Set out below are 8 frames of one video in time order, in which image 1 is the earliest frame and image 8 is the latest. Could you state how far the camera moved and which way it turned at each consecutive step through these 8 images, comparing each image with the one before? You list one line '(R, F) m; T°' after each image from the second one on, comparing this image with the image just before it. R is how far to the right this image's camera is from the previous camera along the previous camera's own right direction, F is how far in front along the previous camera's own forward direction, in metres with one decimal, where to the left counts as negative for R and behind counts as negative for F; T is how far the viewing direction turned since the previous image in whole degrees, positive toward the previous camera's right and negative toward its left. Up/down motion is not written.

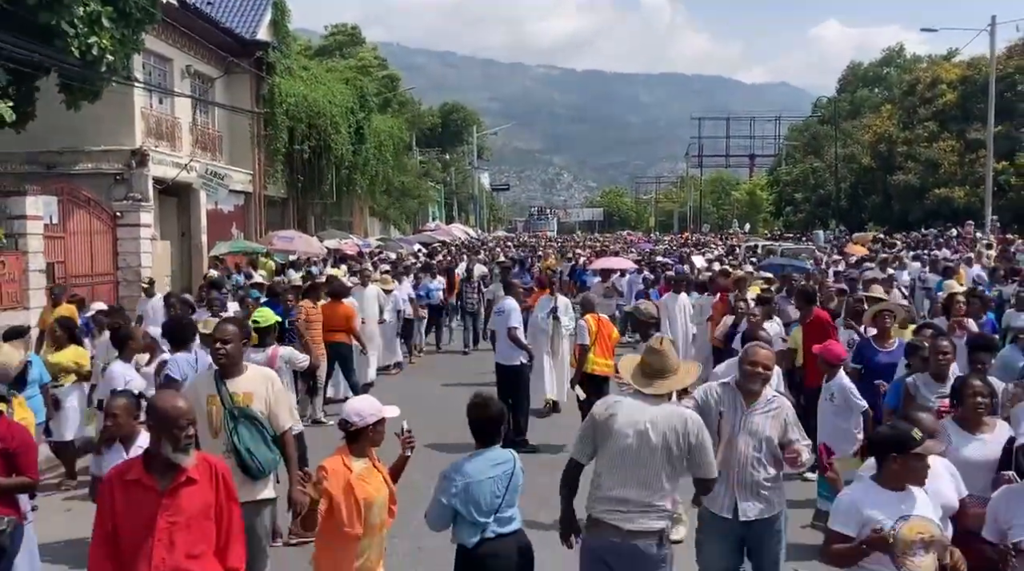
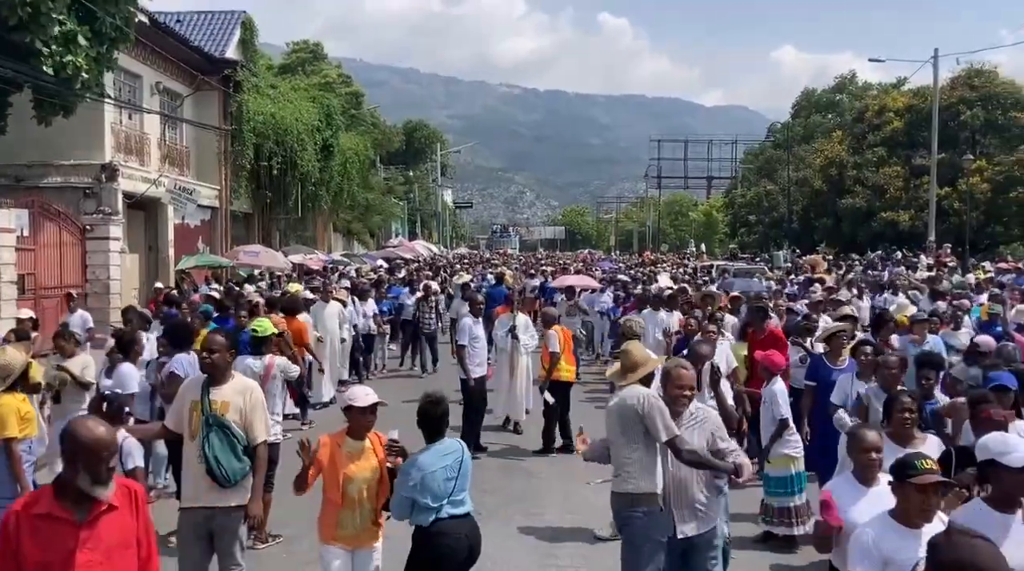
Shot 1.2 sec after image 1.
(0.0, -0.7) m; +2°
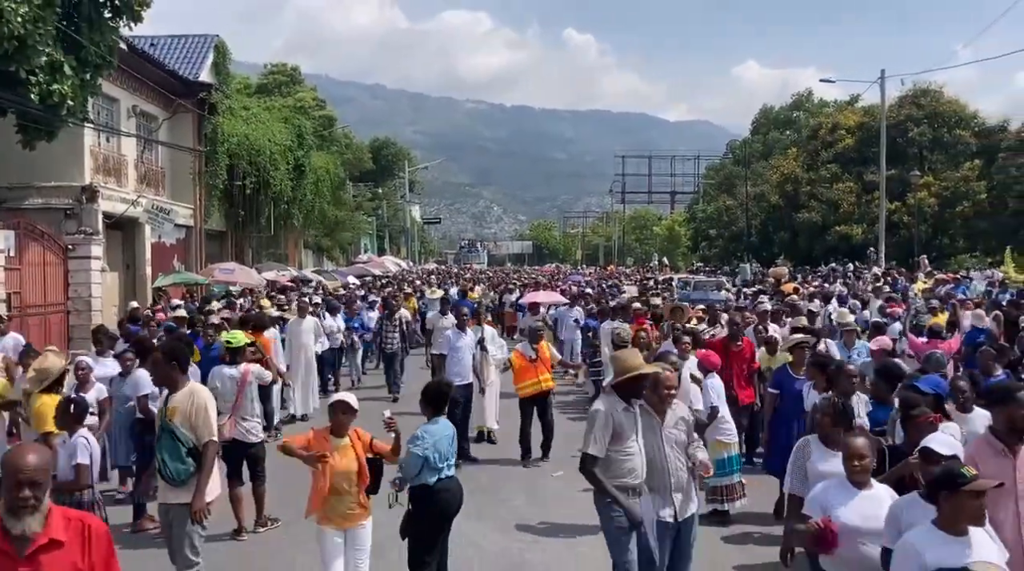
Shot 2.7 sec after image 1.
(0.0, -0.9) m; +2°
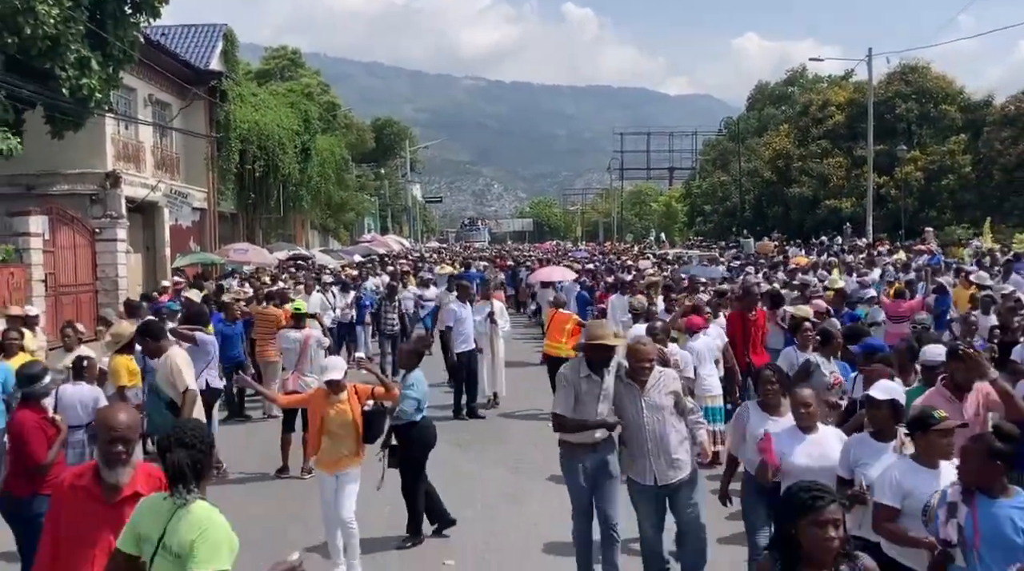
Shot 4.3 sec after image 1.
(0.0, -1.2) m; 0°
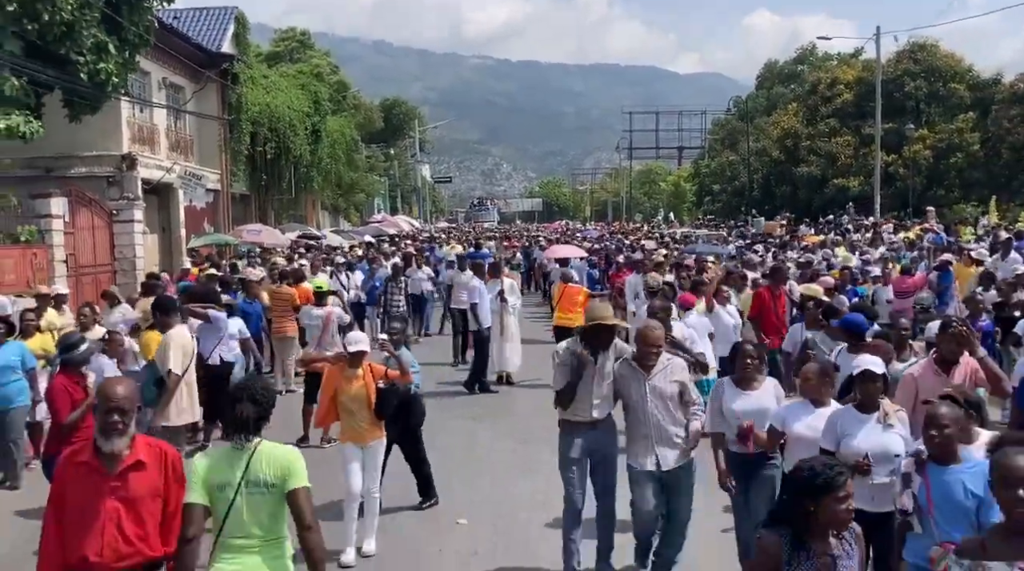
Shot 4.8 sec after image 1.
(0.0, -0.3) m; 0°
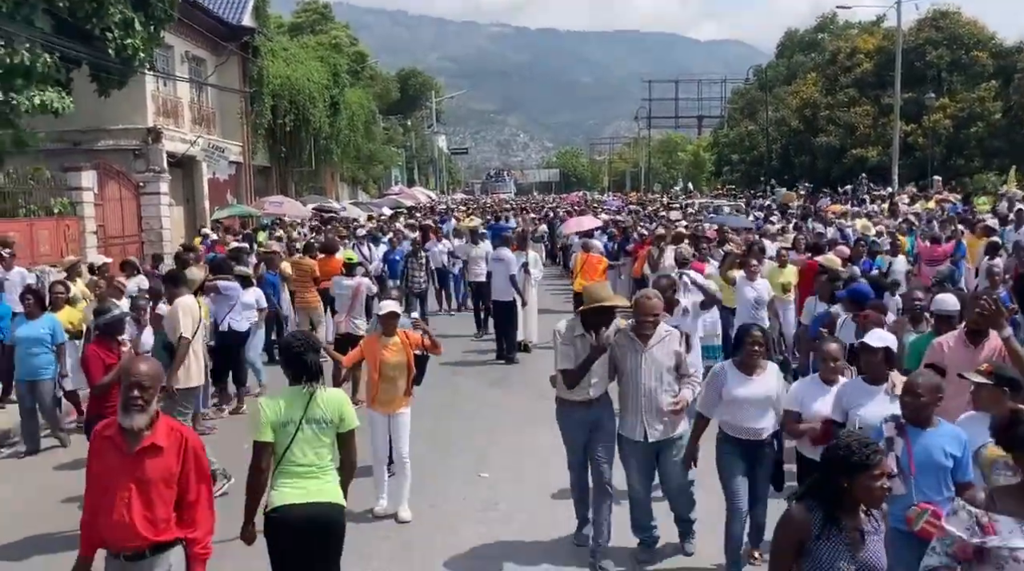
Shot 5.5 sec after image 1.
(-0.1, -0.2) m; -1°
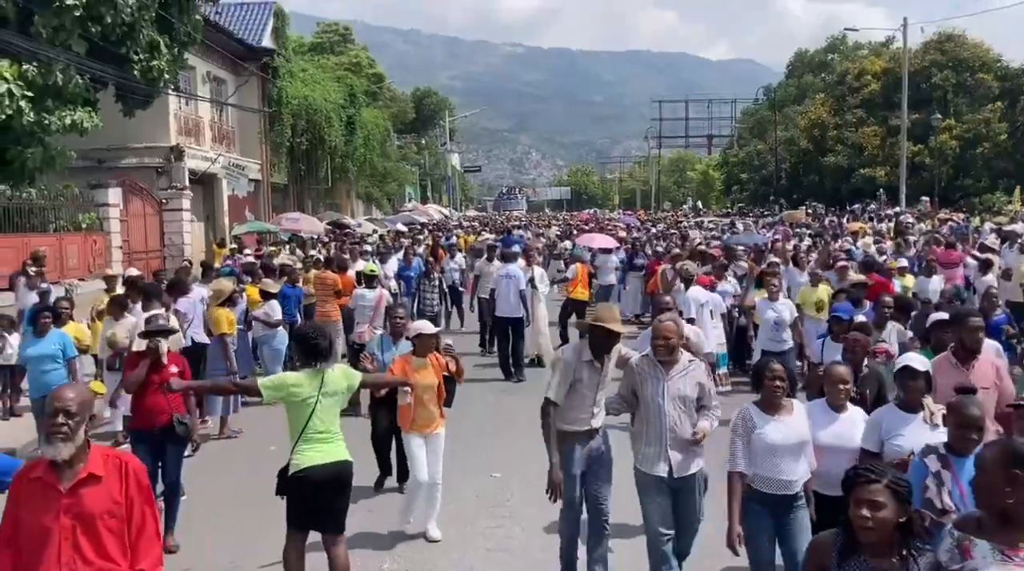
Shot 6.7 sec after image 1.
(0.0, -0.5) m; -1°
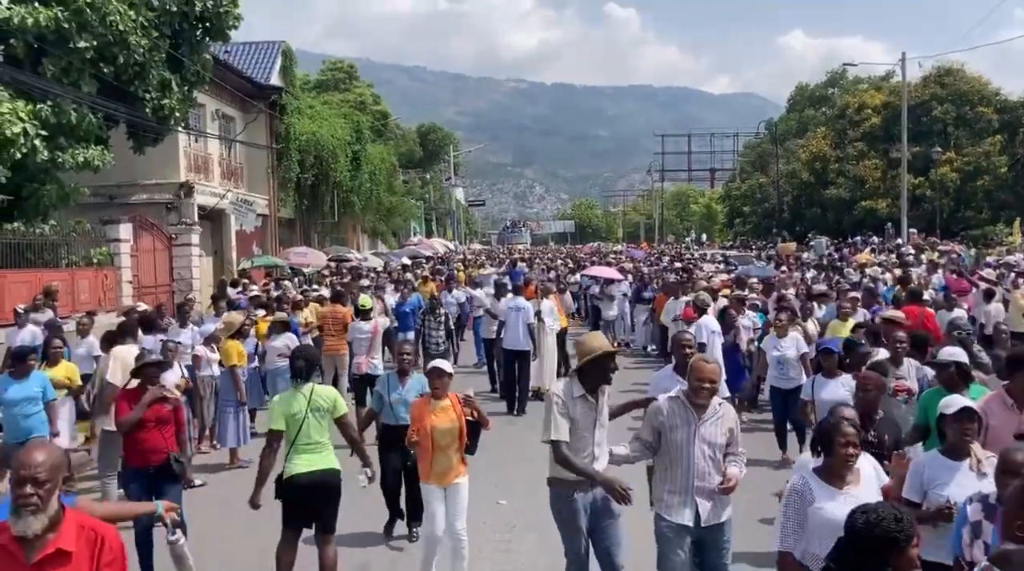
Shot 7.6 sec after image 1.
(0.0, -0.2) m; 0°
